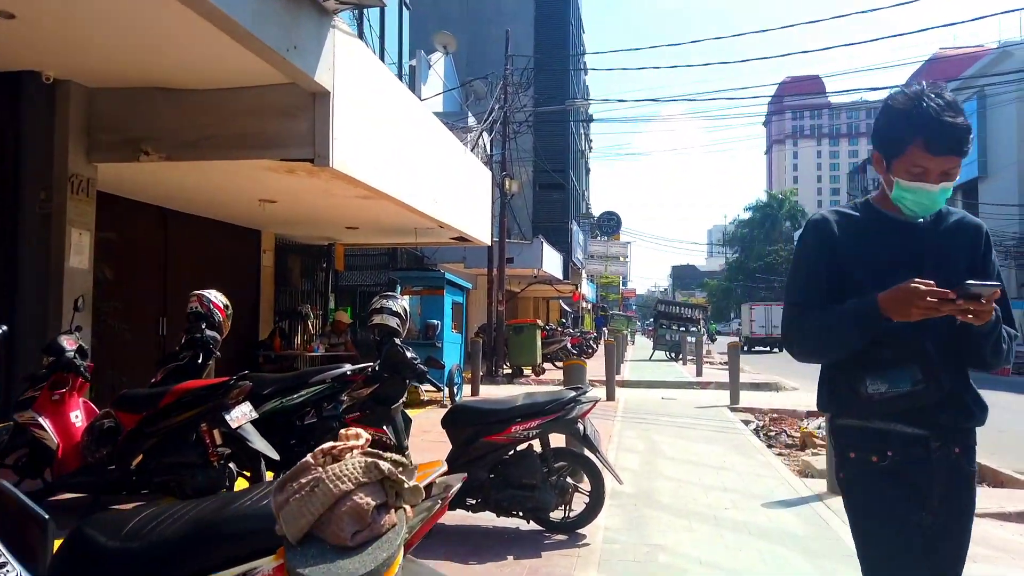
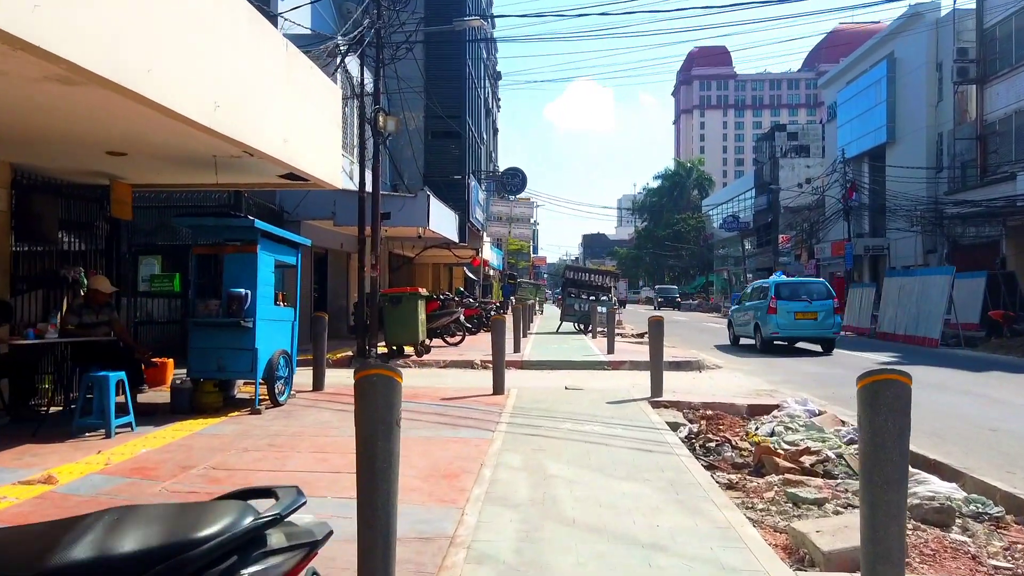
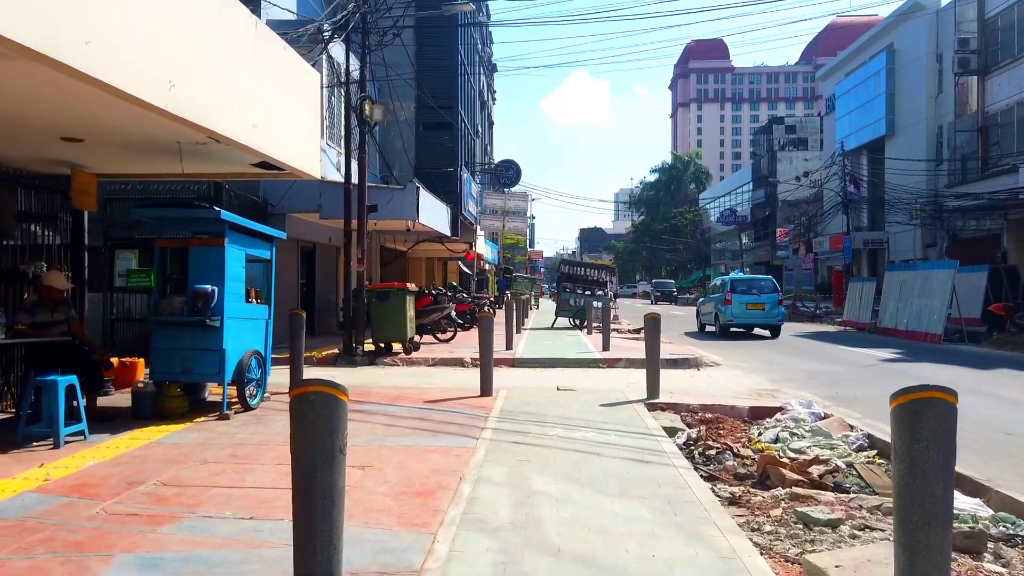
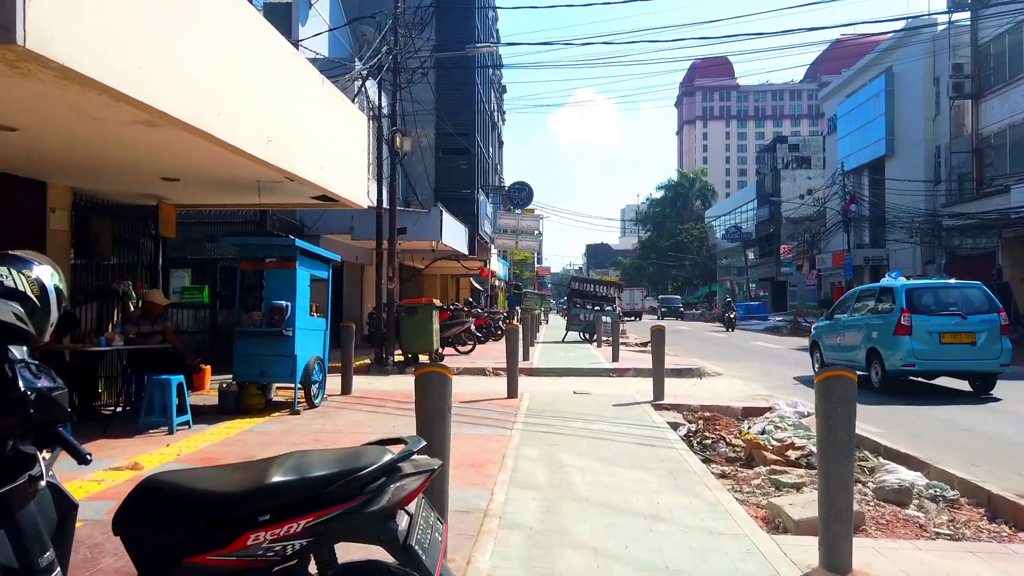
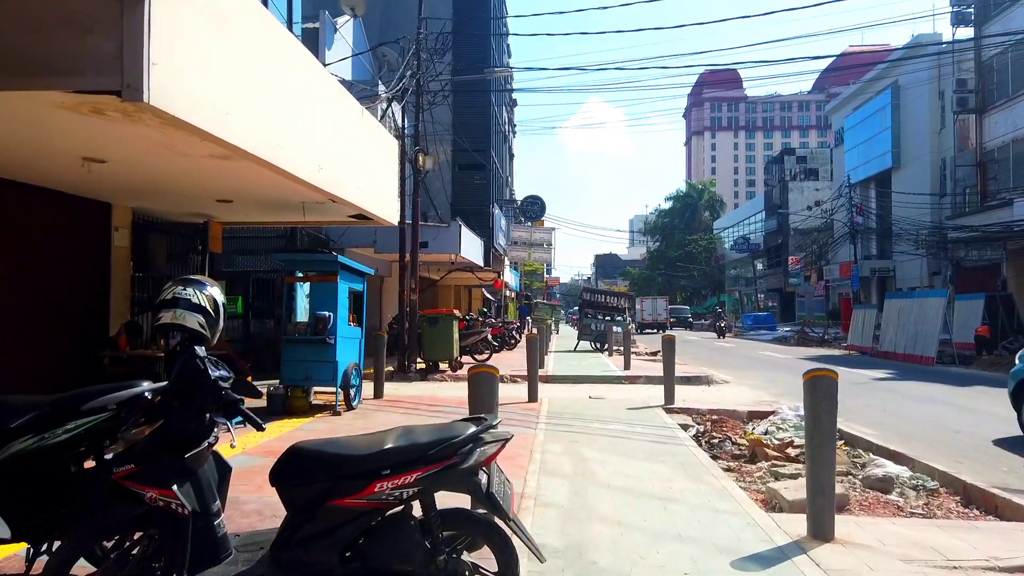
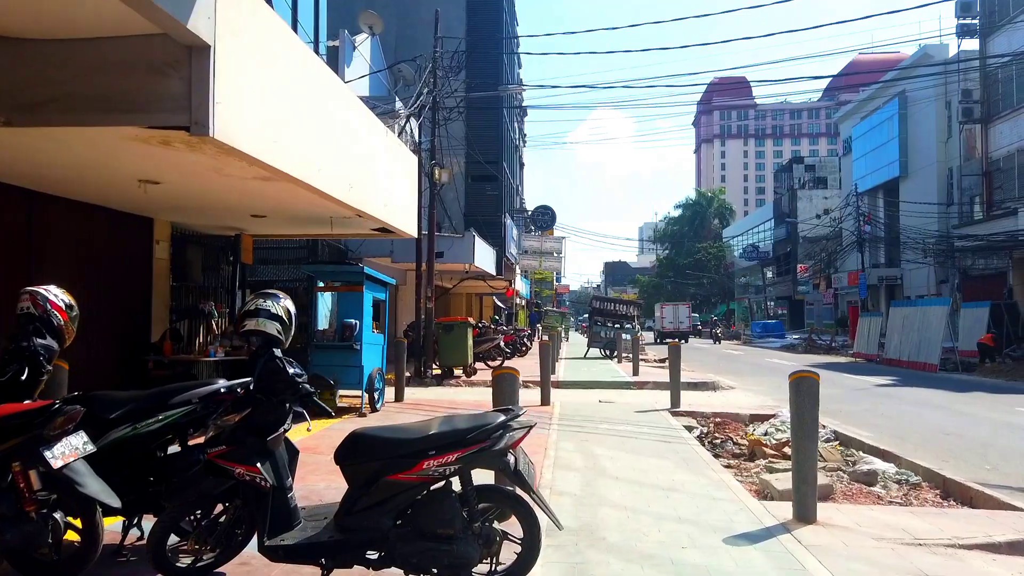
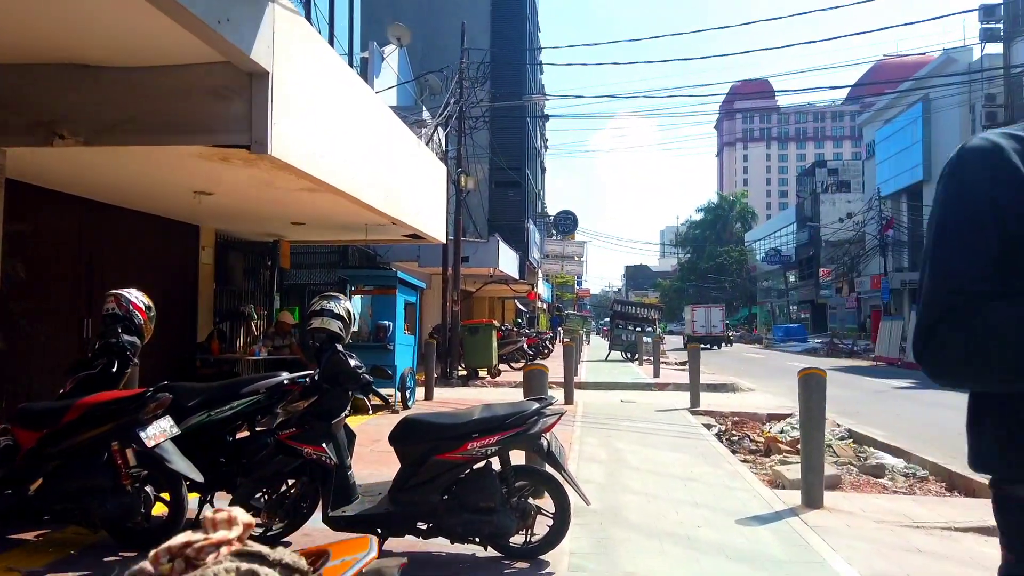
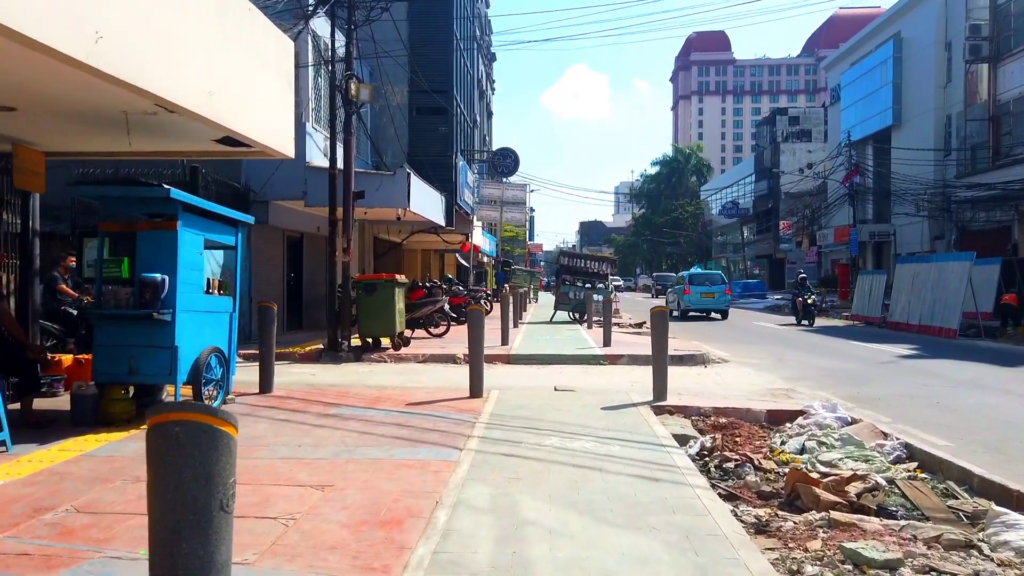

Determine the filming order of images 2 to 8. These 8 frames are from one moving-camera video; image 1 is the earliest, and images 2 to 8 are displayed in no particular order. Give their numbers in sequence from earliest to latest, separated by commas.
7, 6, 5, 4, 2, 3, 8
